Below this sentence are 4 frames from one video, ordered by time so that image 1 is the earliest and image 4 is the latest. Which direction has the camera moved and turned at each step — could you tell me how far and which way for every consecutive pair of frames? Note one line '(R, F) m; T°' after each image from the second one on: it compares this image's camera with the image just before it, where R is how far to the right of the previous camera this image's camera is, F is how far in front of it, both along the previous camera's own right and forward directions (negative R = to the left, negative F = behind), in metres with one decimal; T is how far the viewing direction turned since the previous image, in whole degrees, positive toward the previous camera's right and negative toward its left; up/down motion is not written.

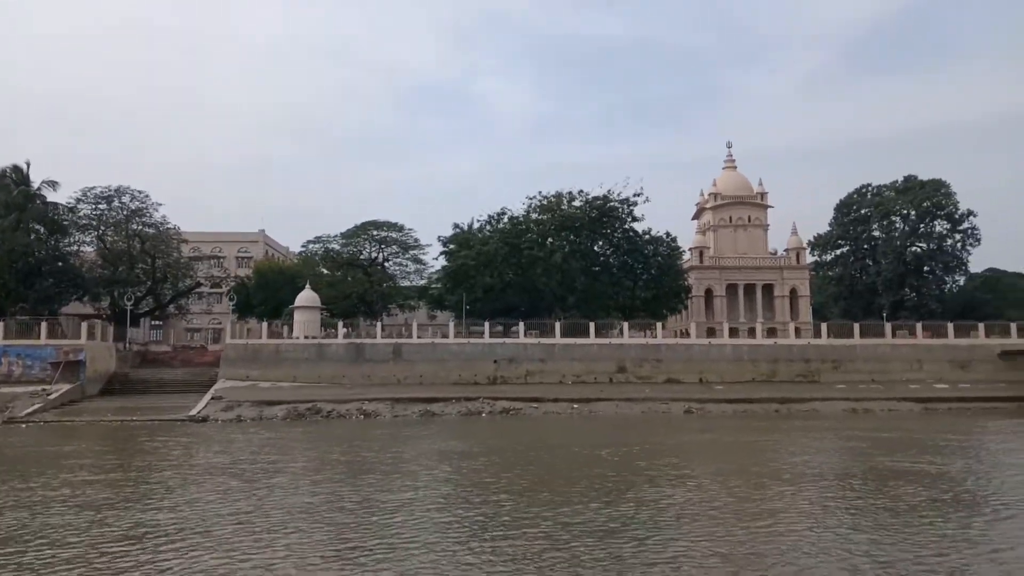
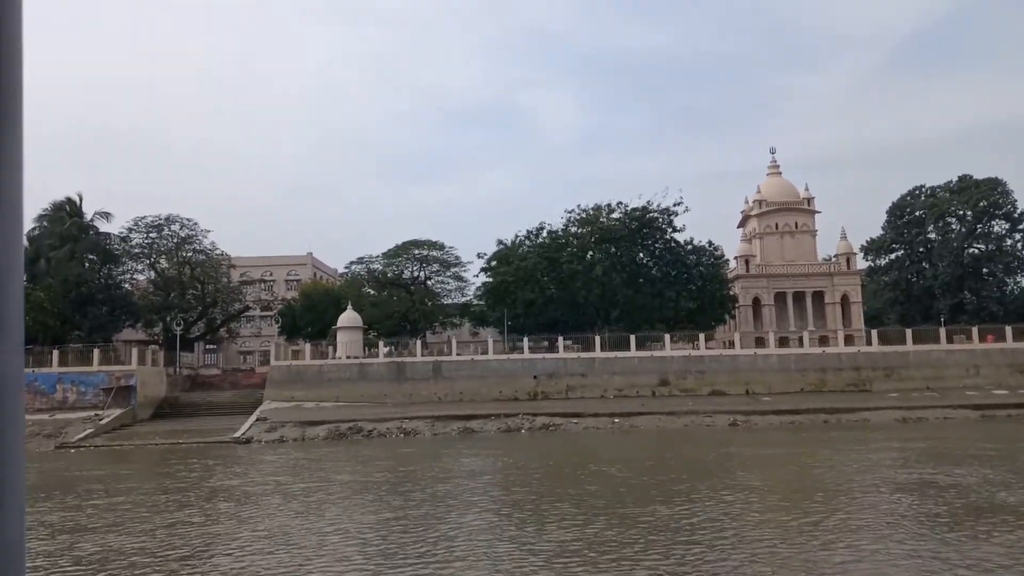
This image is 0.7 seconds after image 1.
(+0.5, +0.1) m; -4°
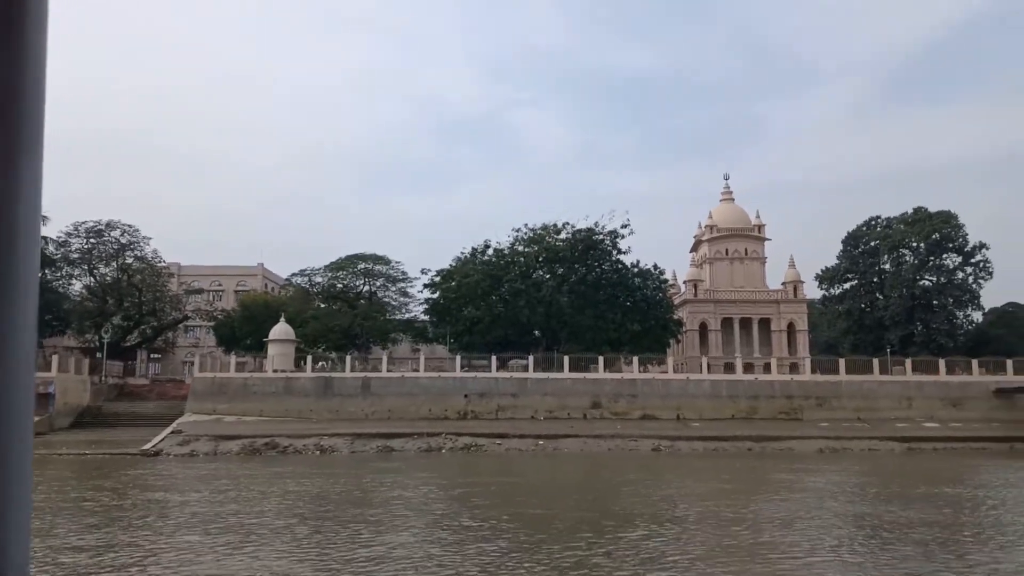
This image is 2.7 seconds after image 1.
(+1.6, +0.2) m; +1°
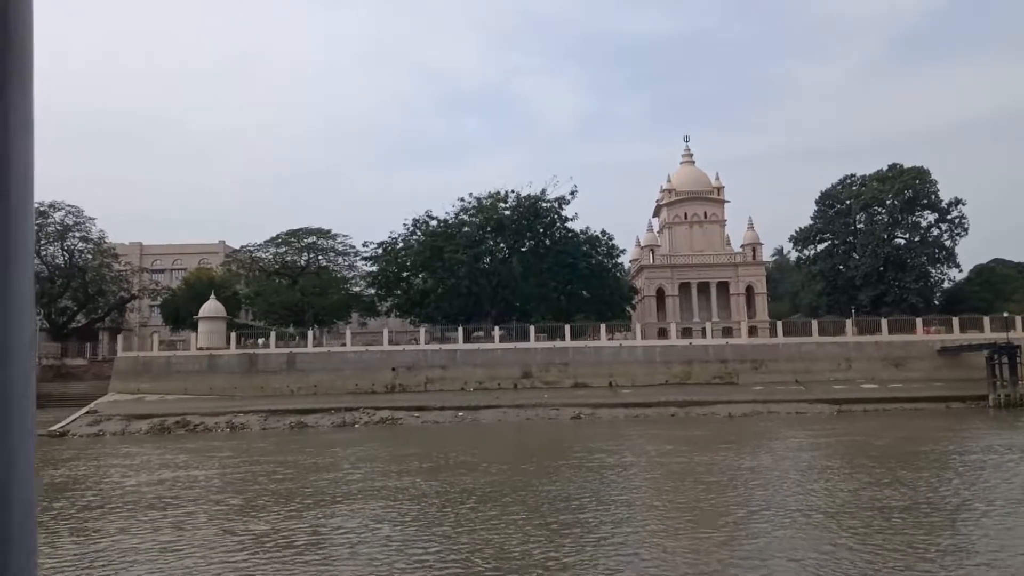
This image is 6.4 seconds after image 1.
(+3.1, +0.5) m; -1°
